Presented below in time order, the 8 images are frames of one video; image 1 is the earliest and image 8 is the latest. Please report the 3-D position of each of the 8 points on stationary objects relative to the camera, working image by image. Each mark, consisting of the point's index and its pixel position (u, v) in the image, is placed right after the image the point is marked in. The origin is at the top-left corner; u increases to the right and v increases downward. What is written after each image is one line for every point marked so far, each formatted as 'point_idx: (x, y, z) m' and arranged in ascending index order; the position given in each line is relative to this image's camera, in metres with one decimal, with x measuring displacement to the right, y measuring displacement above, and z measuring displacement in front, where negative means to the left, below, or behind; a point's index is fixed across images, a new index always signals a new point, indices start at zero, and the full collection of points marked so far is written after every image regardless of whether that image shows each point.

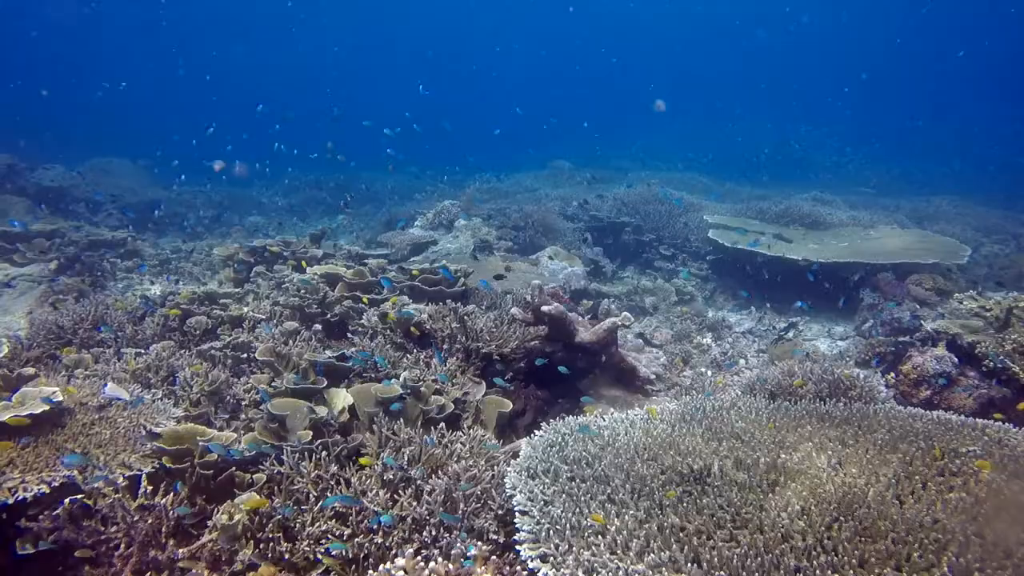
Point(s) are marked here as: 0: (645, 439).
0: (+1.0, -1.2, +5.2) m
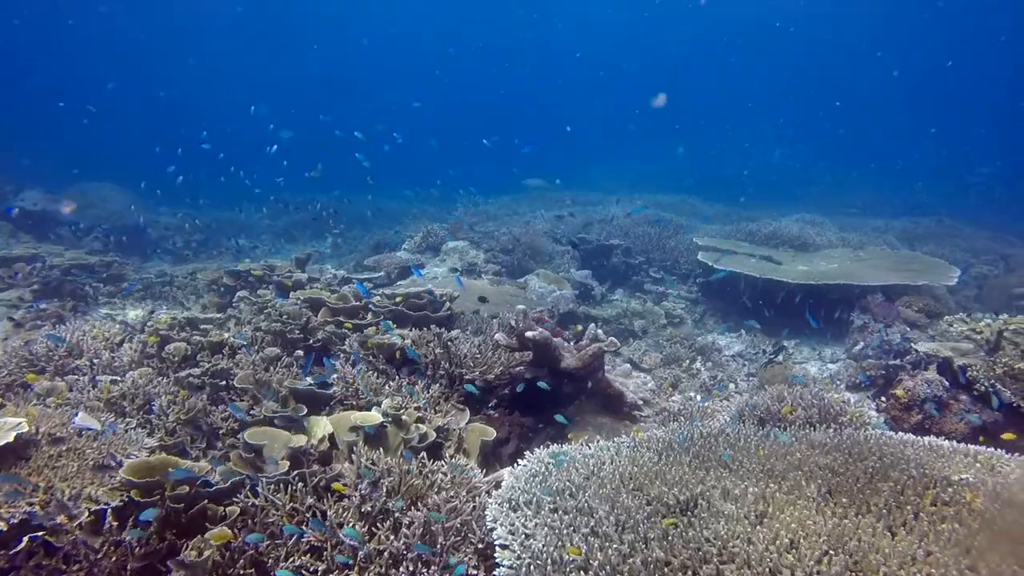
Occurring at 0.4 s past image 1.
0: (+0.9, -1.4, +5.1) m
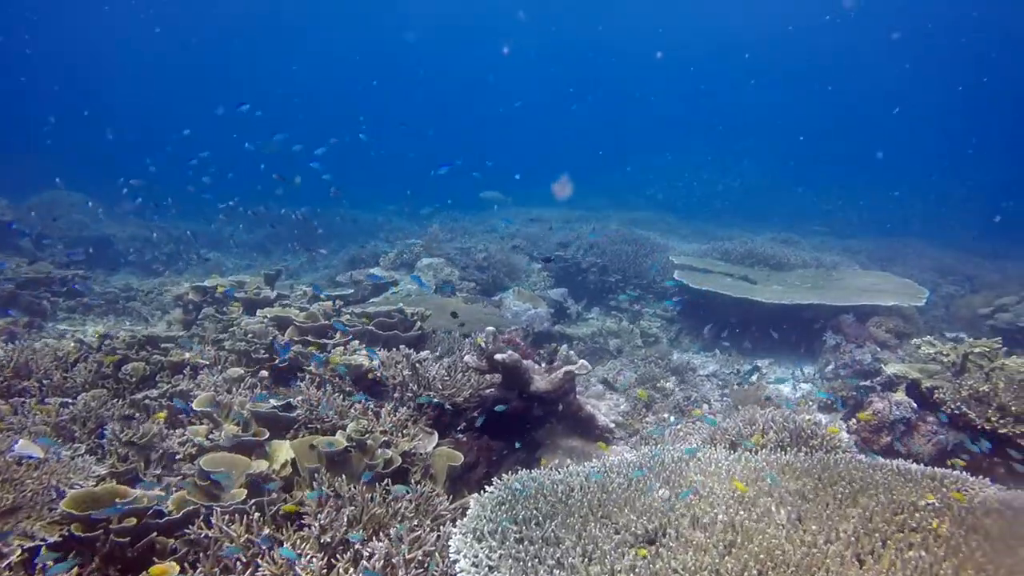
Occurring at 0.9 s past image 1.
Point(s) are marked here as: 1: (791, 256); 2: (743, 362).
0: (+0.7, -1.5, +5.0) m
1: (+6.7, +0.8, +15.9) m
2: (+3.7, -1.2, +10.8) m
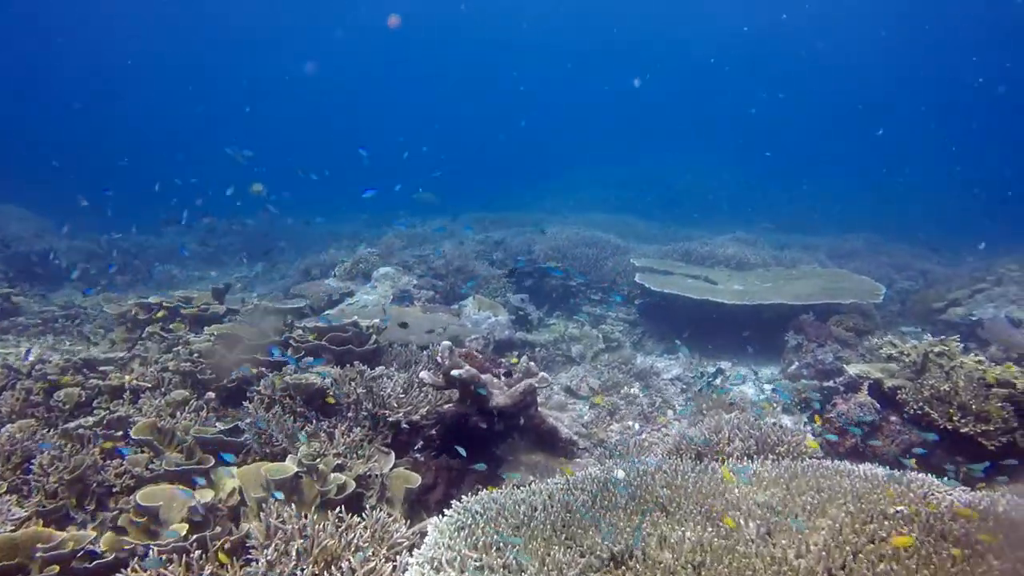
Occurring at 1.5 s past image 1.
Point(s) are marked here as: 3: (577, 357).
0: (+0.4, -1.6, +4.8) m
1: (+5.7, +0.8, +16.0) m
2: (+3.1, -1.2, +10.7) m
3: (+1.1, -1.1, +10.9) m
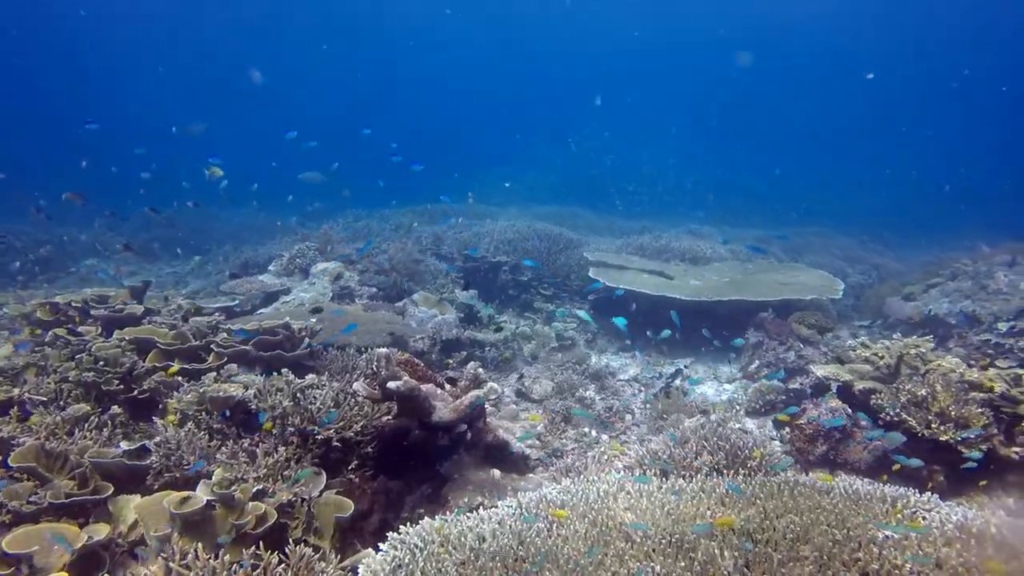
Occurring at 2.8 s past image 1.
0: (0.0, -1.6, +4.2) m
1: (+4.5, +0.9, +15.7) m
2: (+2.3, -1.1, +10.3) m
3: (+0.3, -1.1, +10.3) m
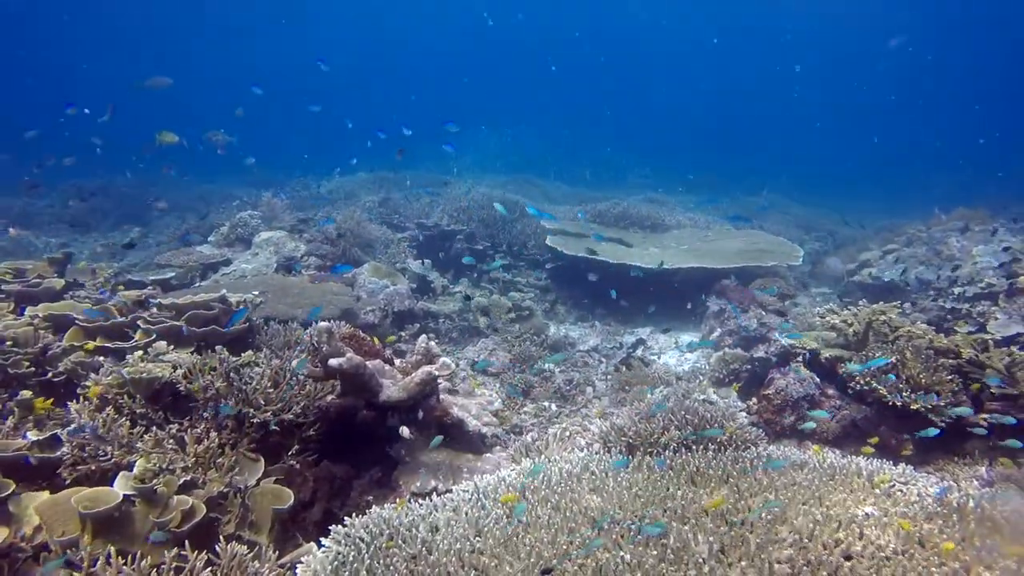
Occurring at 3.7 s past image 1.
0: (-0.2, -1.4, +3.8) m
1: (+3.5, +1.7, +15.5) m
2: (+1.7, -0.7, +10.1) m
3: (-0.4, -0.6, +10.0) m
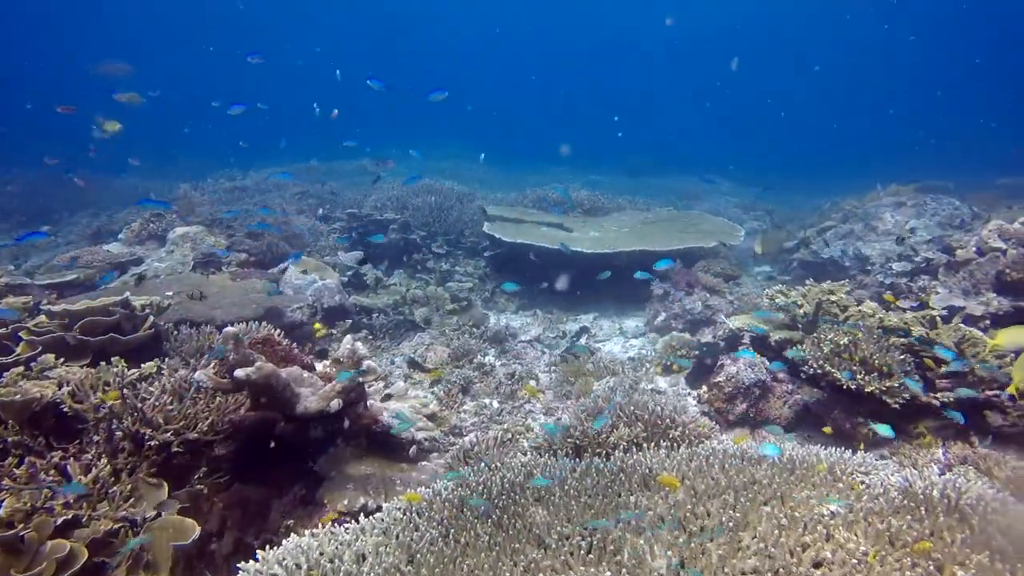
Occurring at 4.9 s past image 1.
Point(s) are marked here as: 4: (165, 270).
0: (-0.5, -1.4, +3.3) m
1: (+2.0, +2.0, +15.2) m
2: (+0.8, -0.5, +9.7) m
3: (-1.3, -0.5, +9.4) m
4: (-5.1, +0.3, +9.7) m
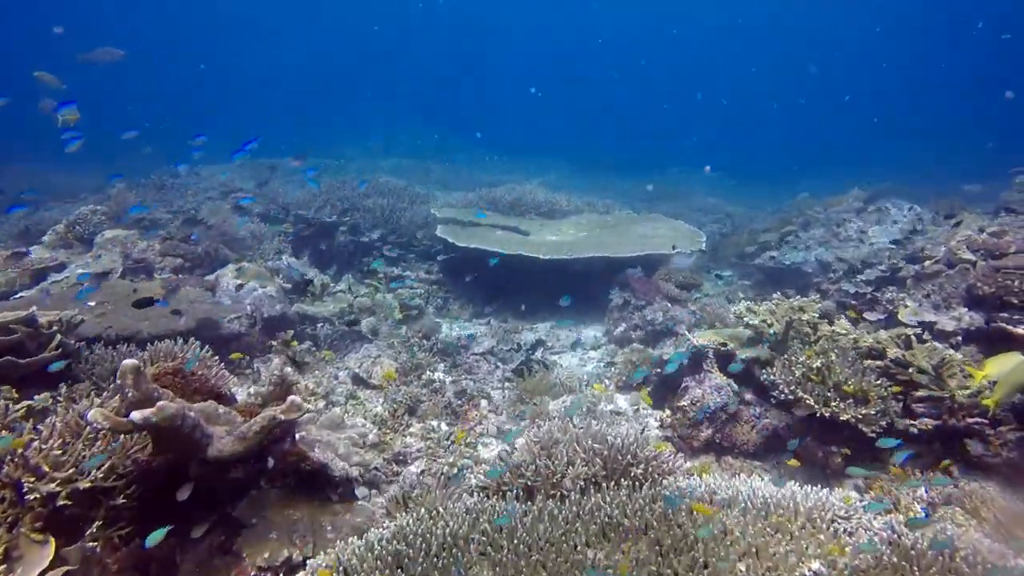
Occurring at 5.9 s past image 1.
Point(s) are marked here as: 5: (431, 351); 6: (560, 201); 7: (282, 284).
0: (-0.8, -1.6, +2.8) m
1: (+1.1, +1.9, +14.8) m
2: (+0.1, -0.6, +9.3) m
3: (-1.9, -0.6, +8.9) m
4: (-5.7, +0.1, +8.9) m
5: (-1.0, -0.8, +8.1) m
6: (+1.0, +2.0, +14.8) m
7: (-3.2, 0.0, +9.5) m
